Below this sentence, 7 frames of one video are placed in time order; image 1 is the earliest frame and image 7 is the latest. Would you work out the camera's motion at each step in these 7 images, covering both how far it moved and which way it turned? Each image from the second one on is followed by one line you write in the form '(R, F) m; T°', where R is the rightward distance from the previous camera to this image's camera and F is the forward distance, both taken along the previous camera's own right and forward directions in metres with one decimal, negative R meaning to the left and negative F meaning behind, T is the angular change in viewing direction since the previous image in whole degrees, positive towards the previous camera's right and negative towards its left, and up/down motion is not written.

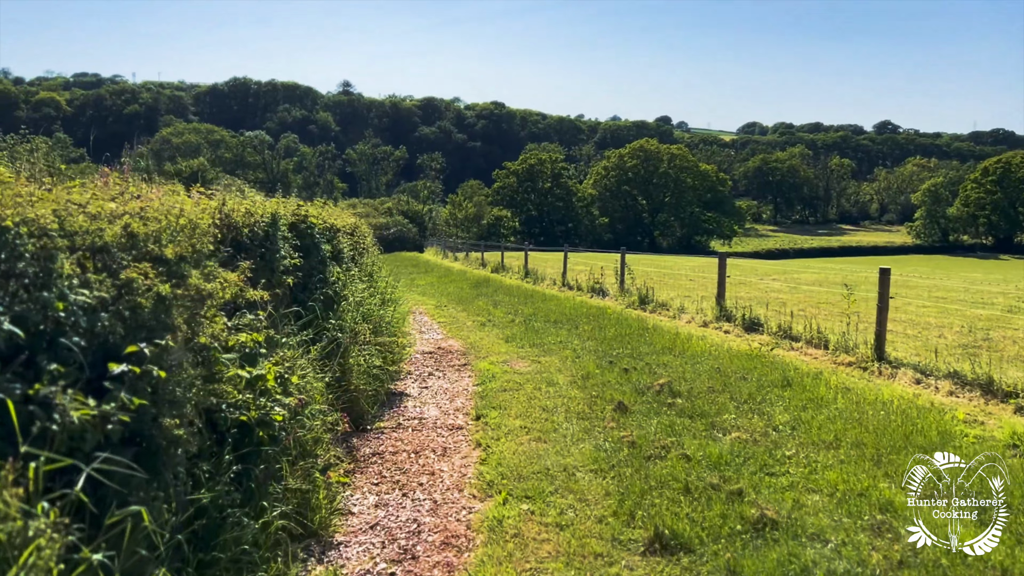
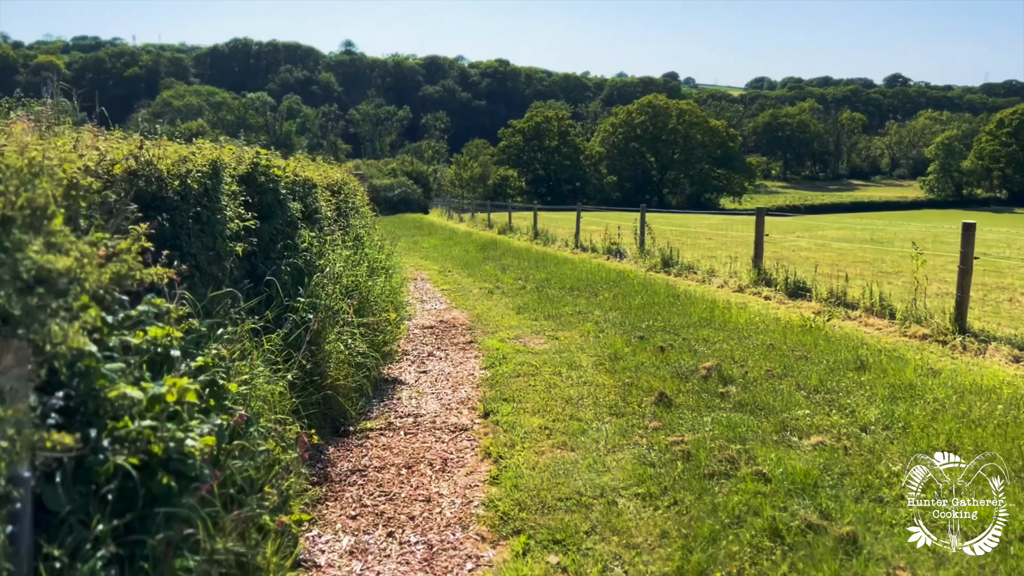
(0.0, +1.3) m; -1°
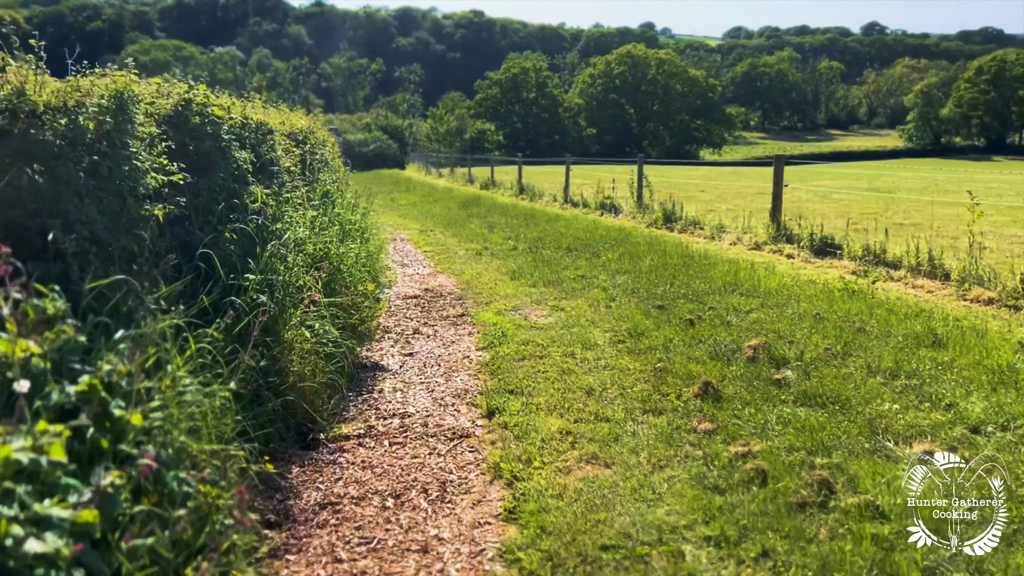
(-0.2, +1.1) m; +1°
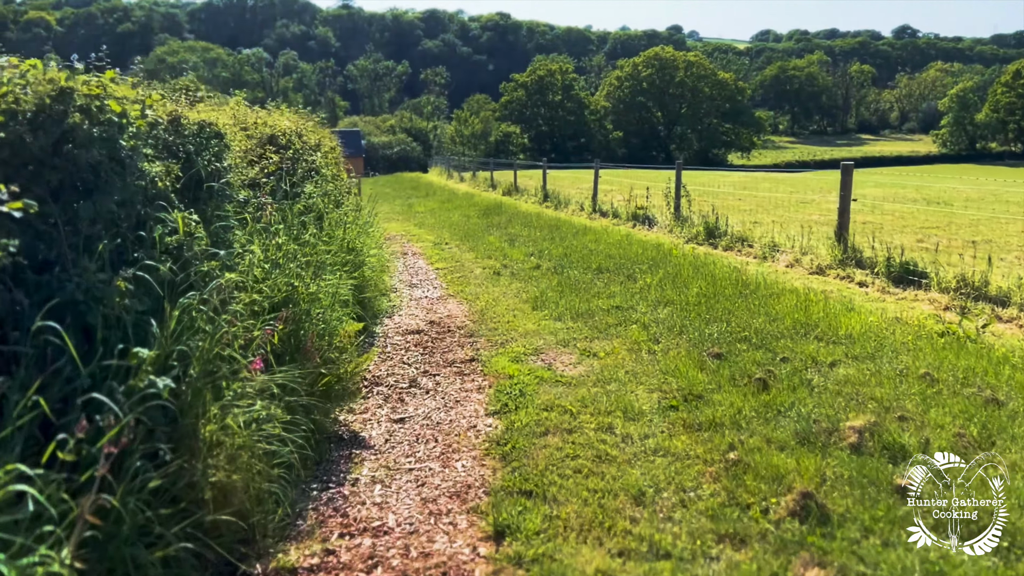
(0.0, +1.2) m; -2°
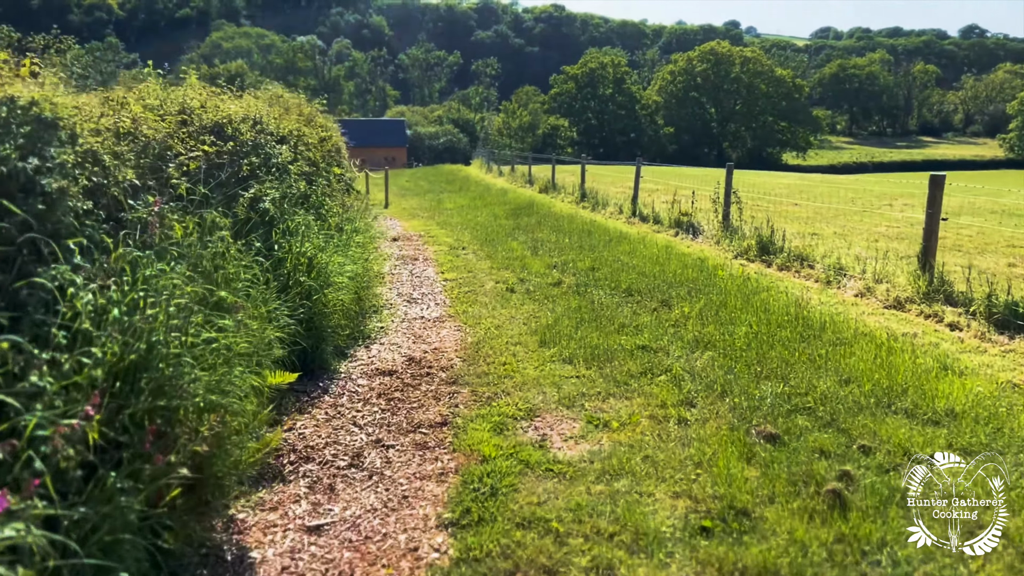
(+0.3, +1.3) m; -3°
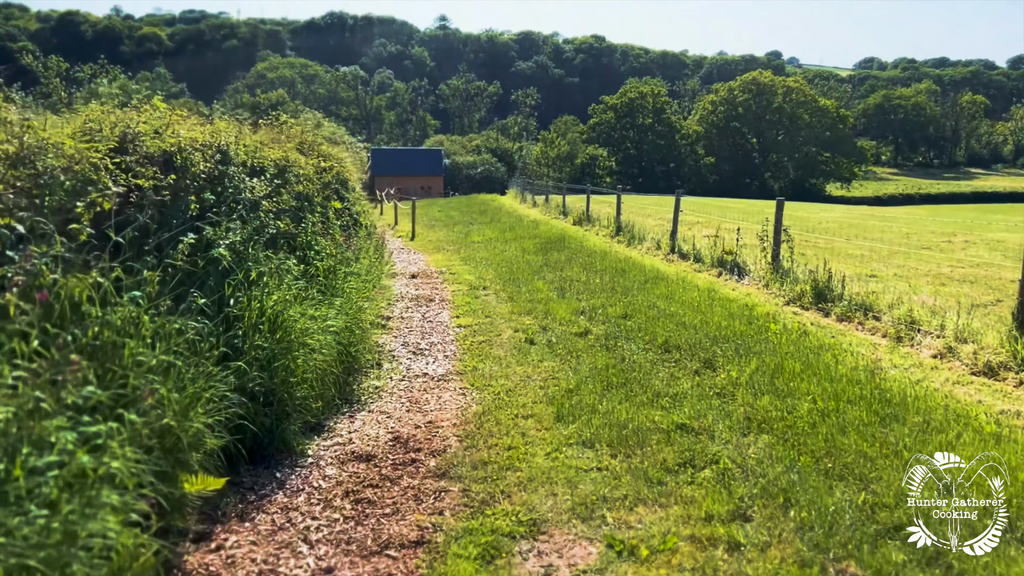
(+0.1, +1.0) m; -3°
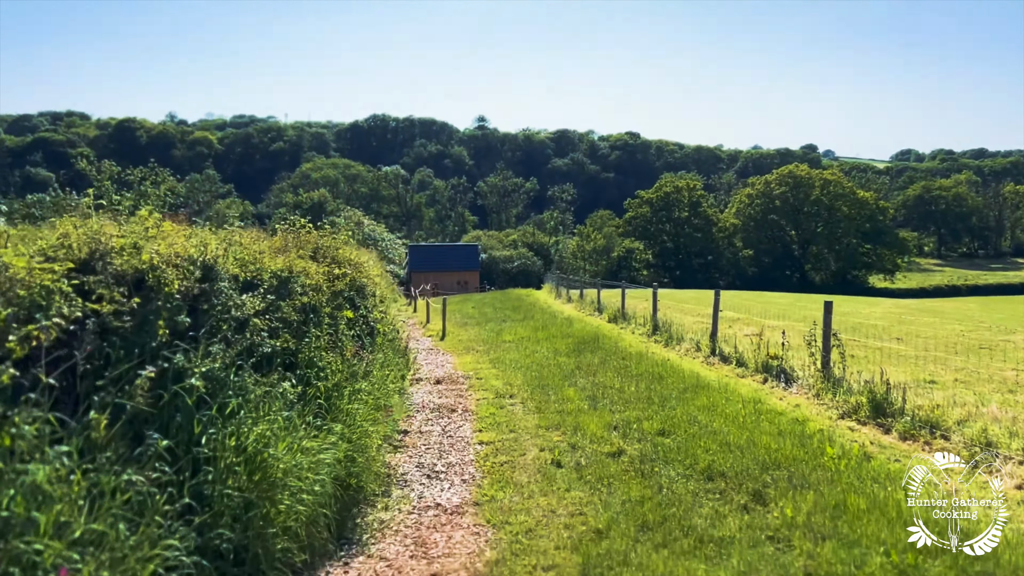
(+0.1, +0.5) m; -3°
